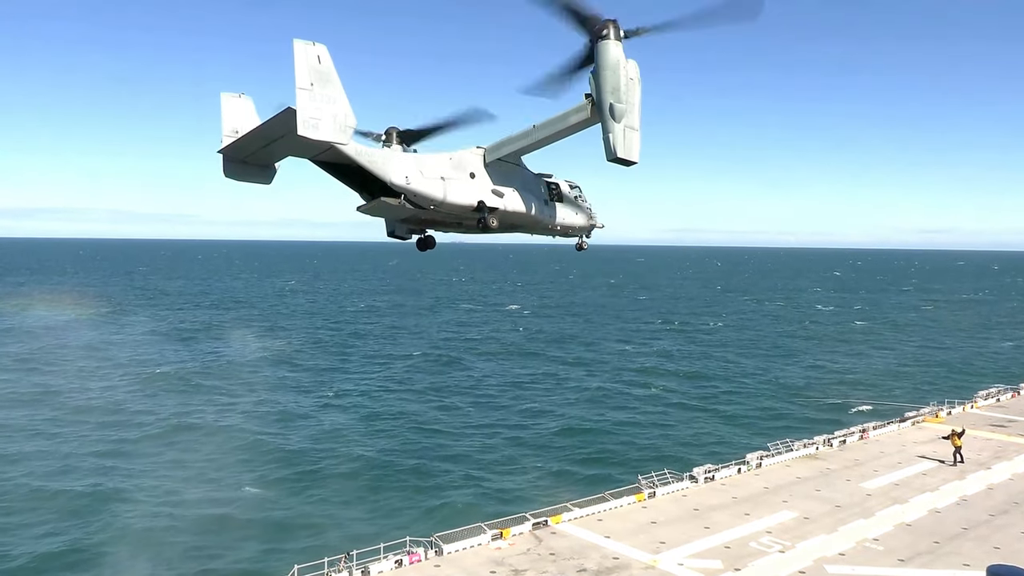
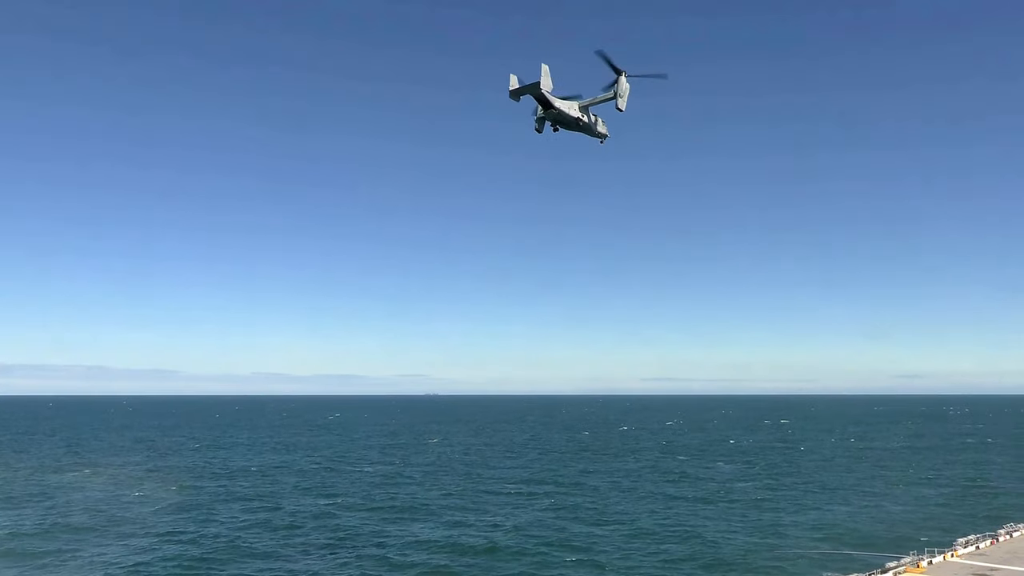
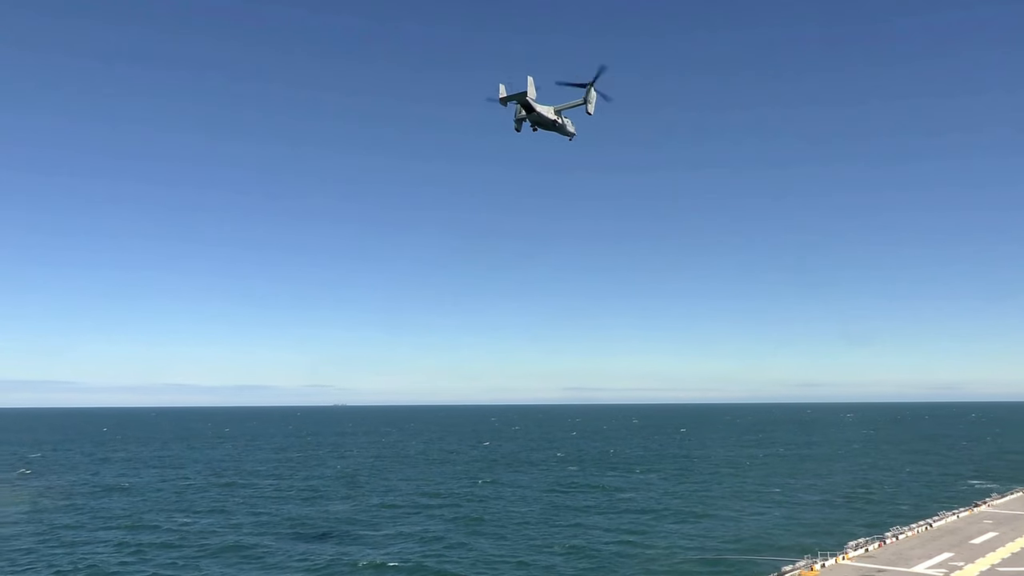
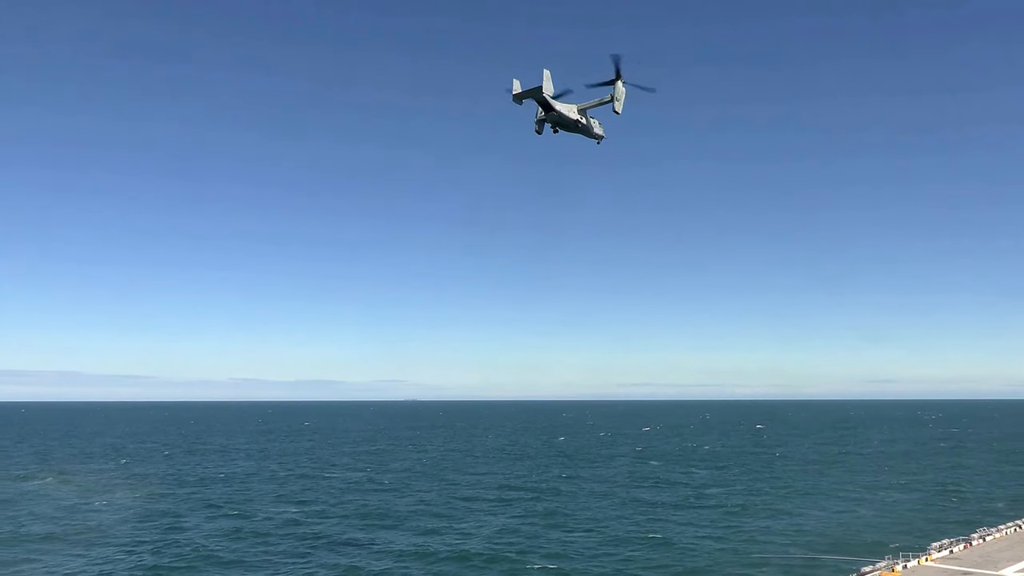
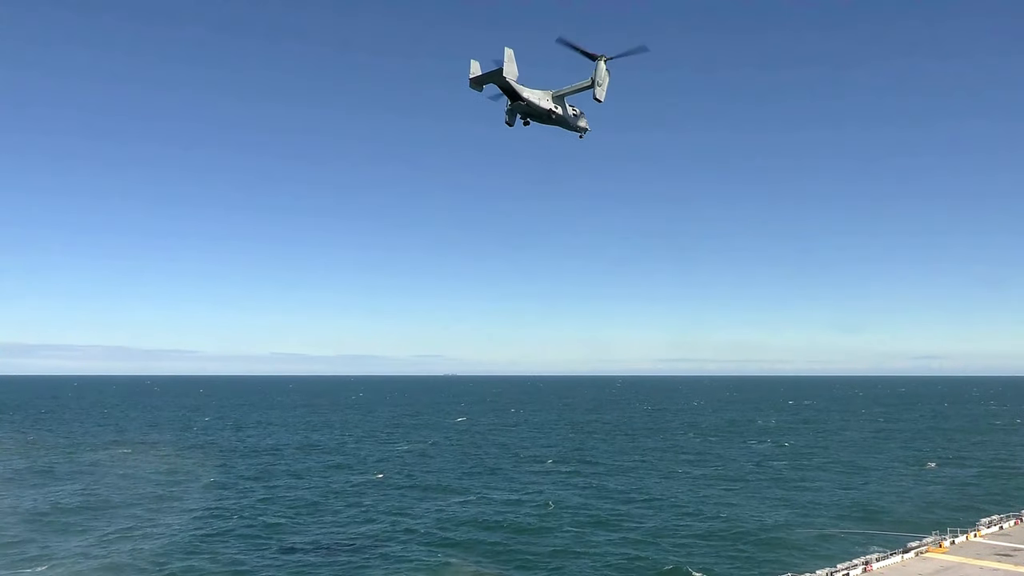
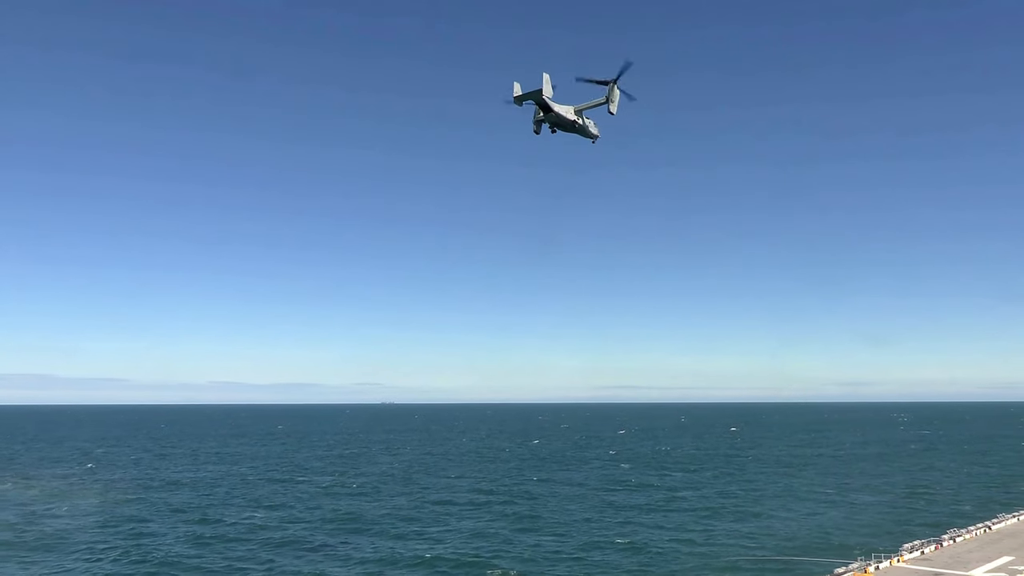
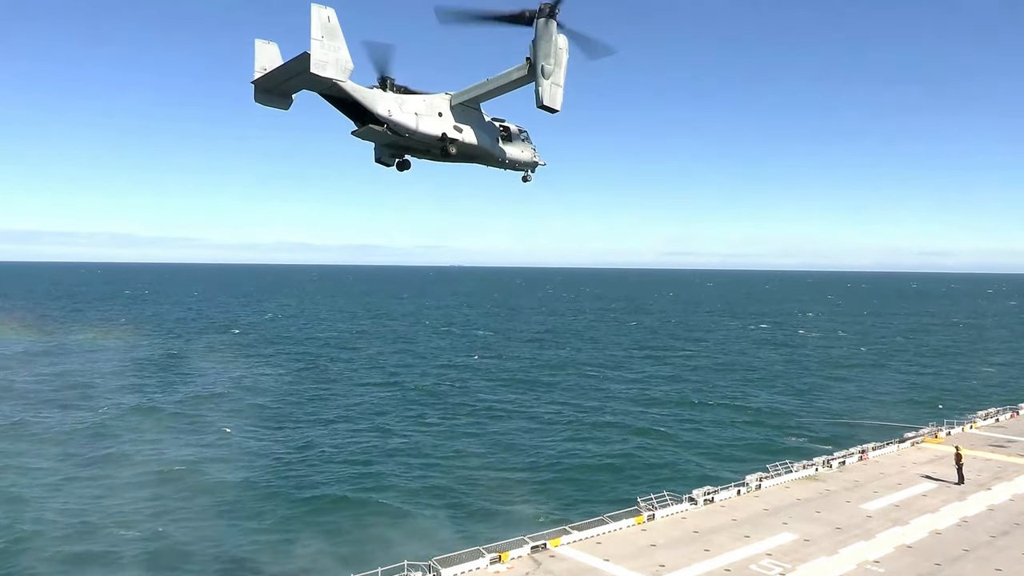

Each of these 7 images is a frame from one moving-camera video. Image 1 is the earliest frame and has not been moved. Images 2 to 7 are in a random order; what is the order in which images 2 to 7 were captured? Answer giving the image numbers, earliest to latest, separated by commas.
7, 5, 2, 4, 6, 3
